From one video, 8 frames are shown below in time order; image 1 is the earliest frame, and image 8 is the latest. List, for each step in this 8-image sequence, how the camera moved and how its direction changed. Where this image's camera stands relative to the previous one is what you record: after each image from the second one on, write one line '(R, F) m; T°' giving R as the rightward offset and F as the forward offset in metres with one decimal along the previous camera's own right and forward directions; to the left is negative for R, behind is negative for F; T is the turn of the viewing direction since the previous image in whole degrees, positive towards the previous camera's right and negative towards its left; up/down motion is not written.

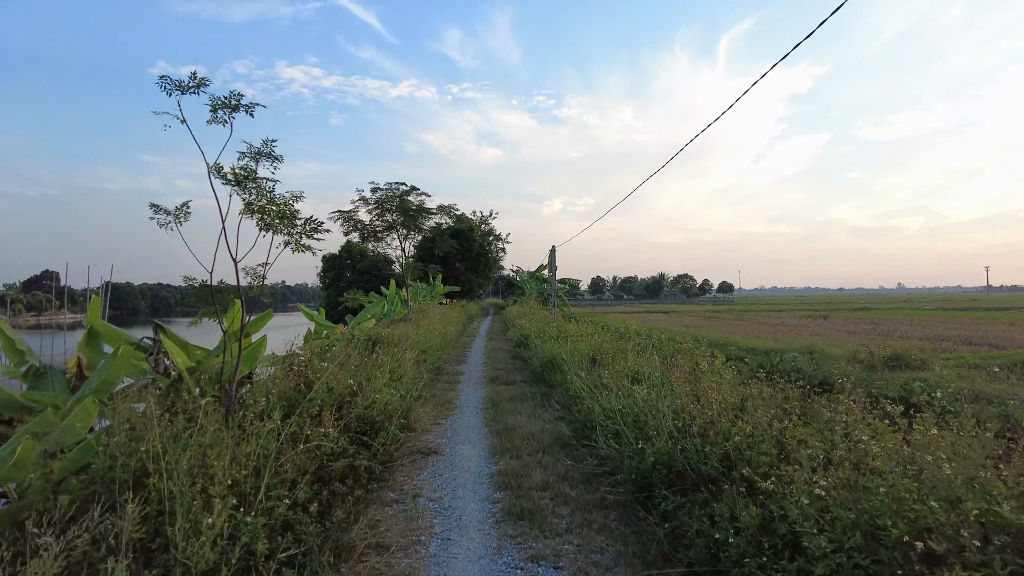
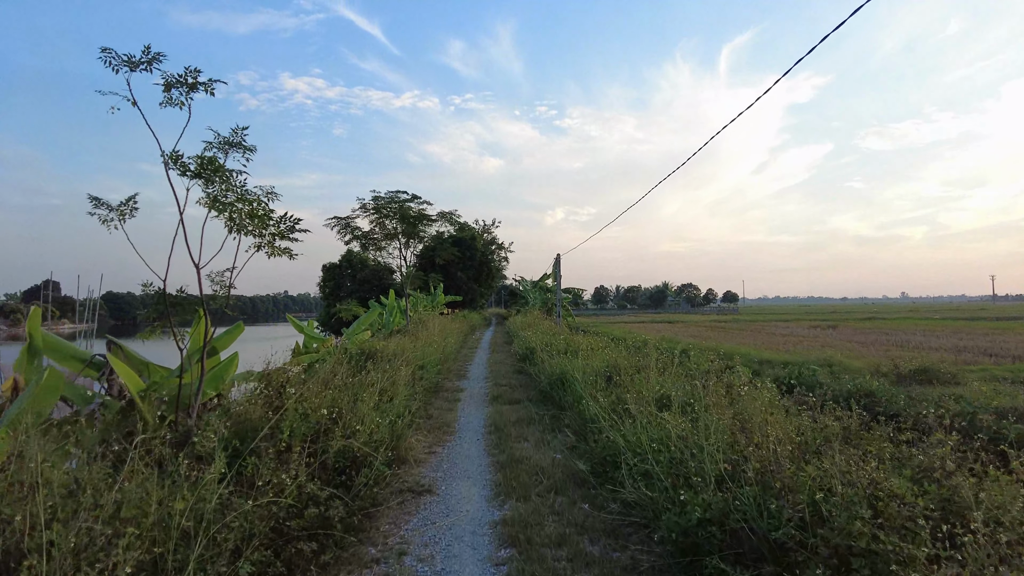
(0.0, +0.7) m; 0°
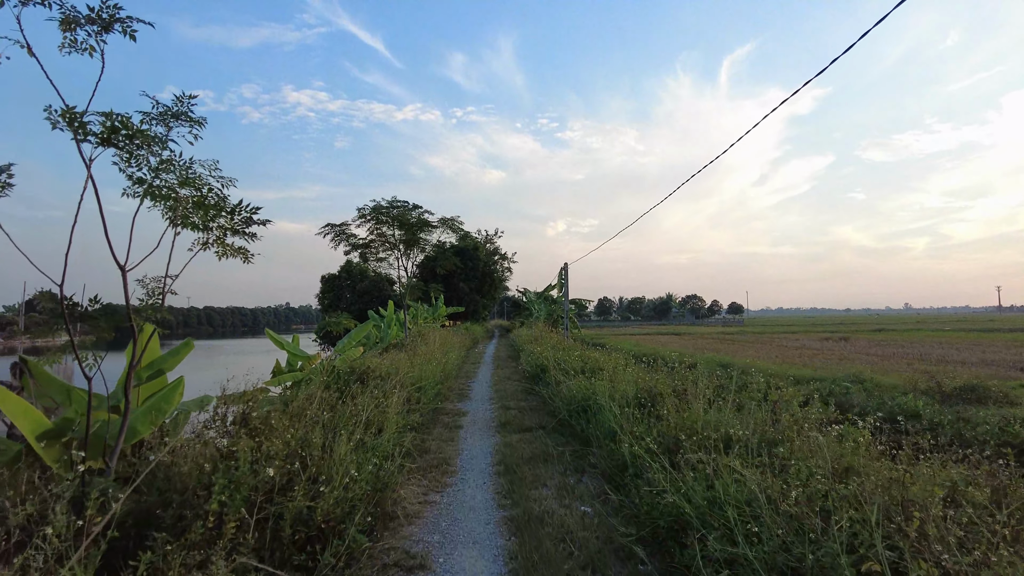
(-0.1, +1.0) m; 0°
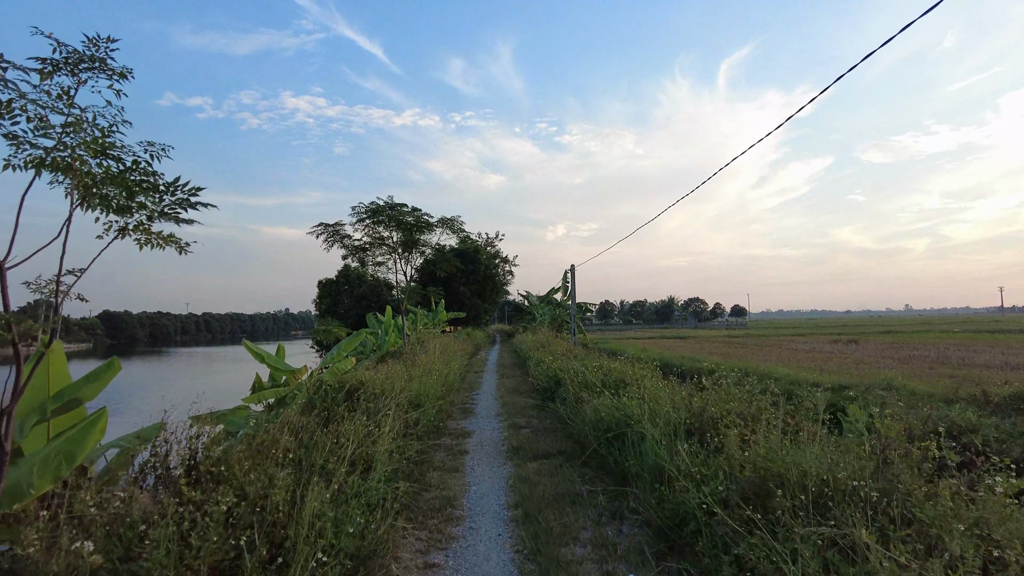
(-0.1, +0.9) m; 0°
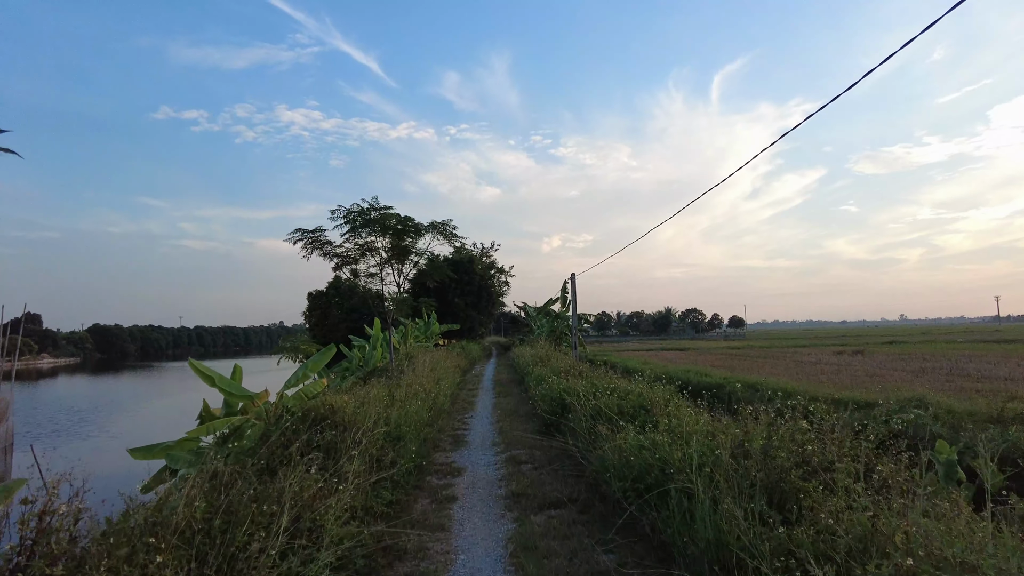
(0.0, +1.1) m; +1°
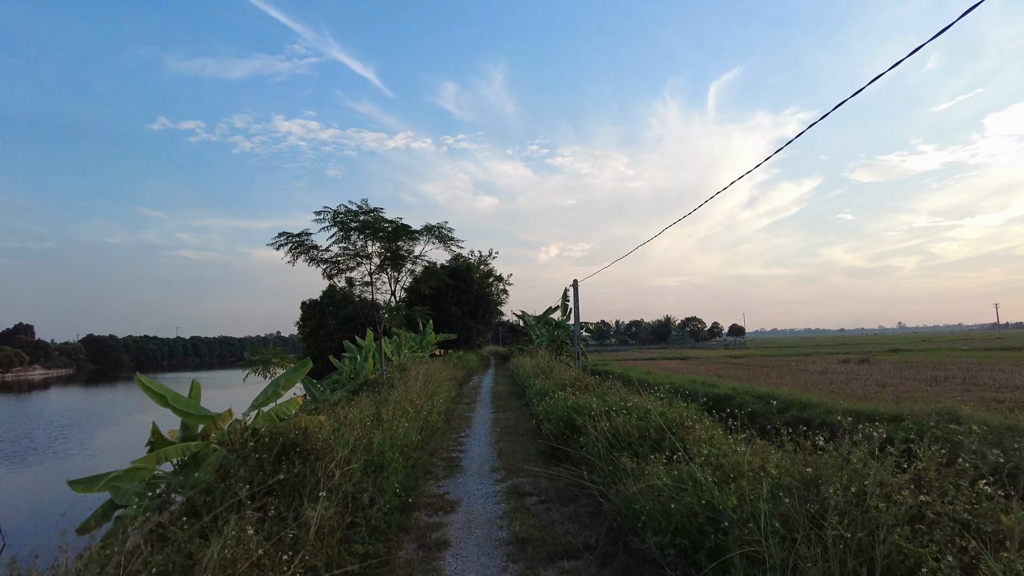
(0.0, +0.8) m; 0°
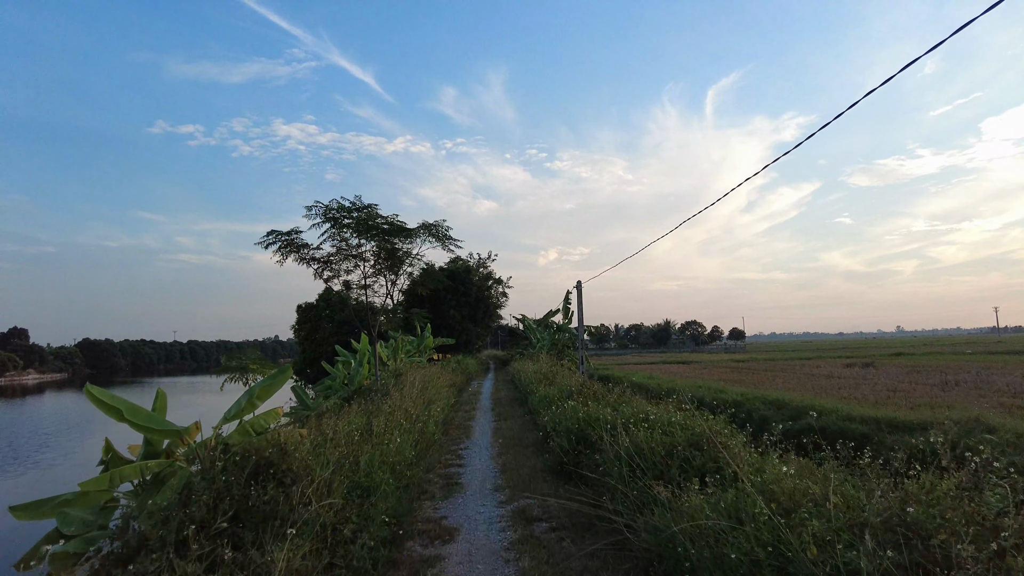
(-0.1, +0.6) m; 0°
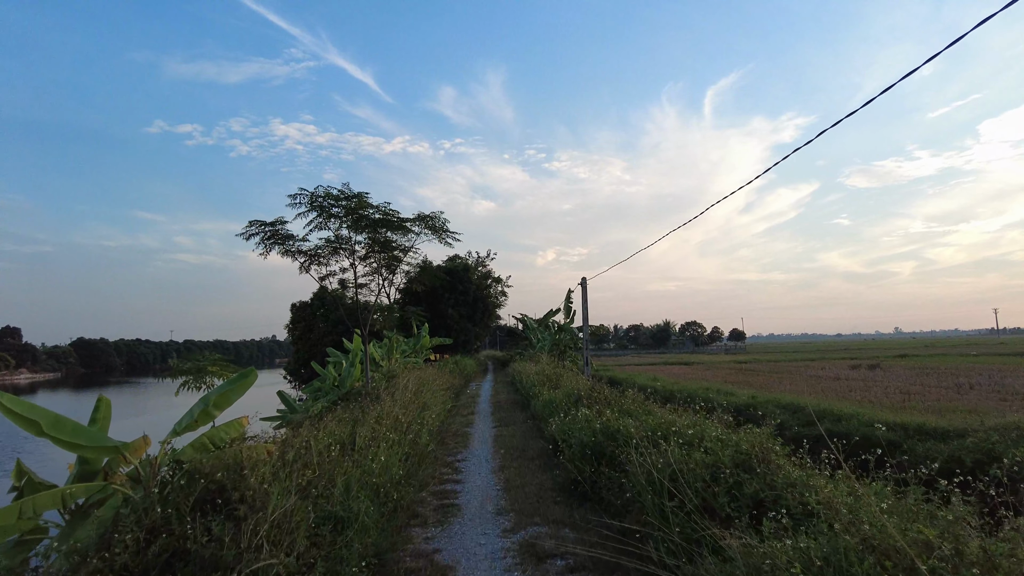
(-0.1, +0.8) m; 0°
